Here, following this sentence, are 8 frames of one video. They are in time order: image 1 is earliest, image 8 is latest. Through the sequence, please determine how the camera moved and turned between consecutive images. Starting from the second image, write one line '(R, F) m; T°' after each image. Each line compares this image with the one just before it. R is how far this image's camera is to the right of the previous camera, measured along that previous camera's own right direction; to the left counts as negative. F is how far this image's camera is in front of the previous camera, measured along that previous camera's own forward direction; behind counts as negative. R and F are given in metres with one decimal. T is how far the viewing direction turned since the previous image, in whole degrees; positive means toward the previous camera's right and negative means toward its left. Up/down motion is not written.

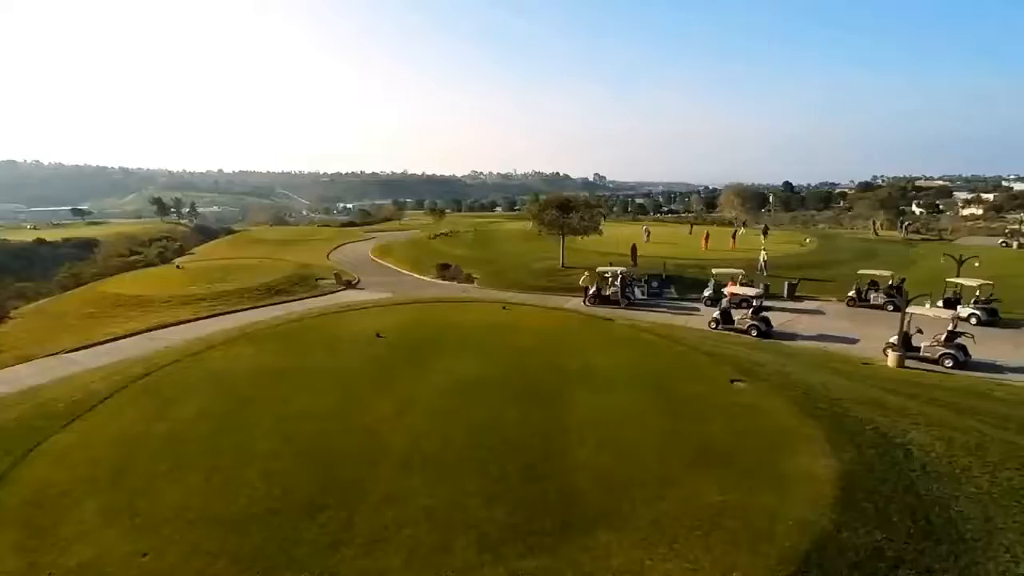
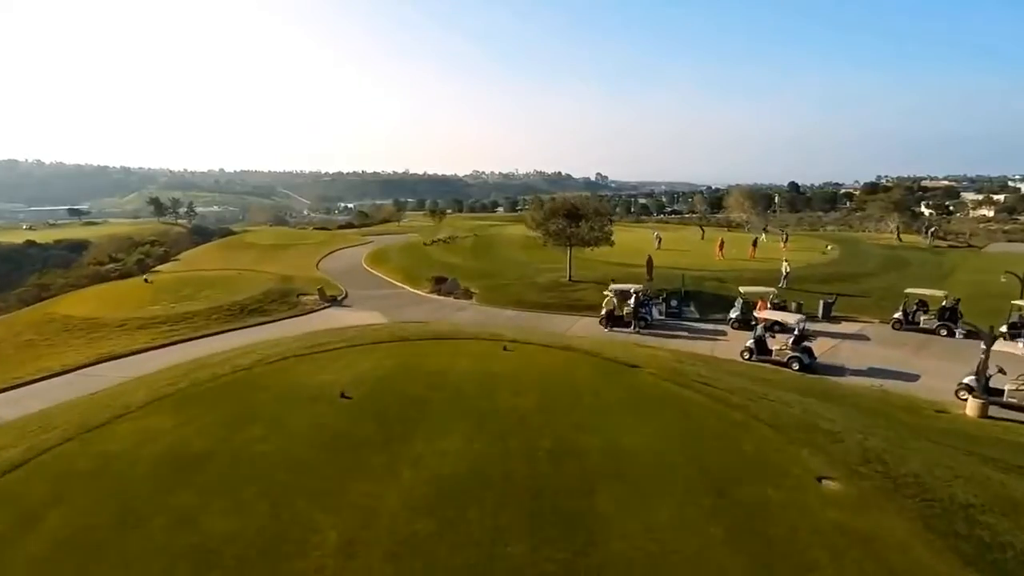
(0.0, +3.4) m; 0°
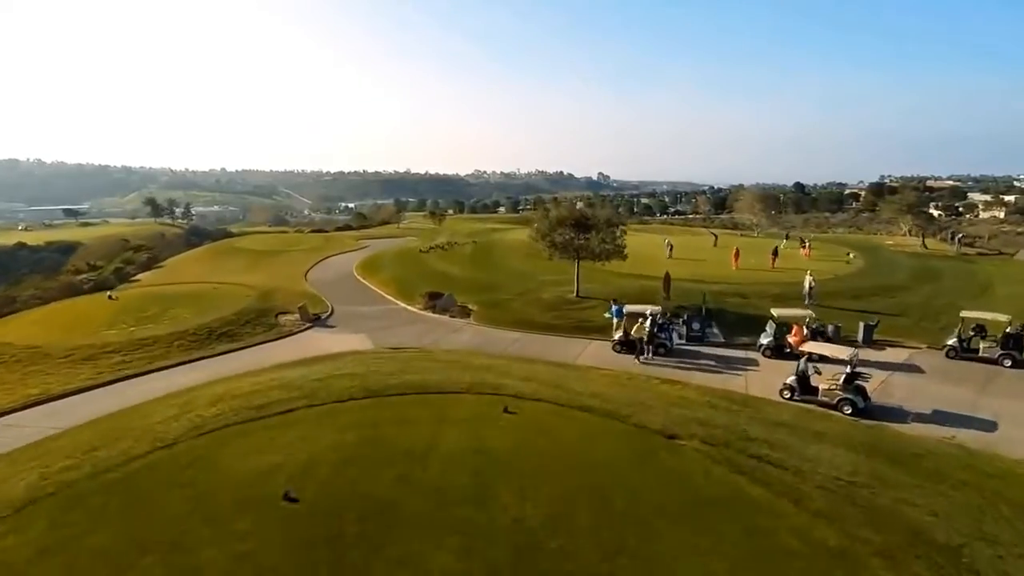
(0.0, +3.2) m; 0°
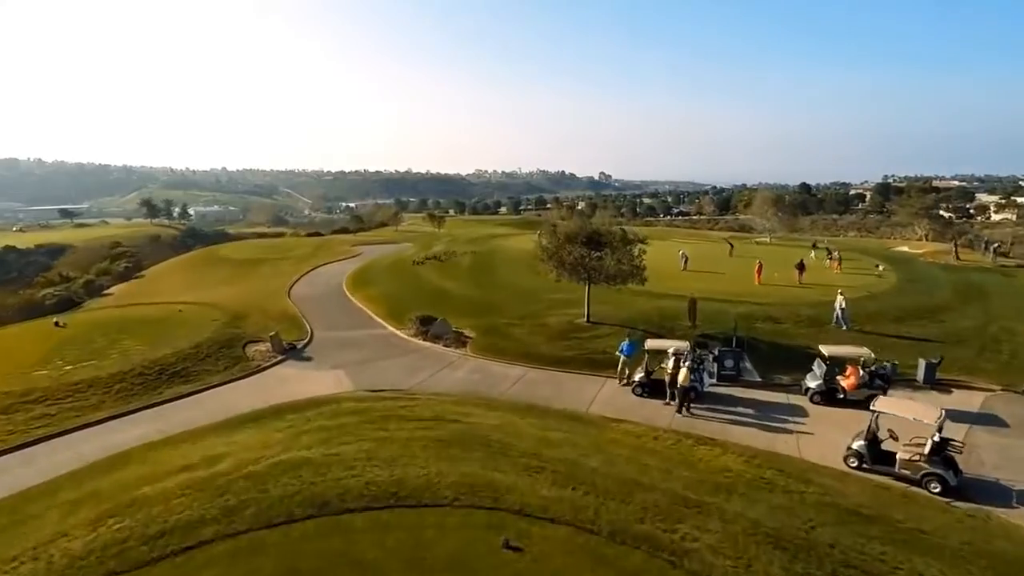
(0.0, +3.7) m; 0°
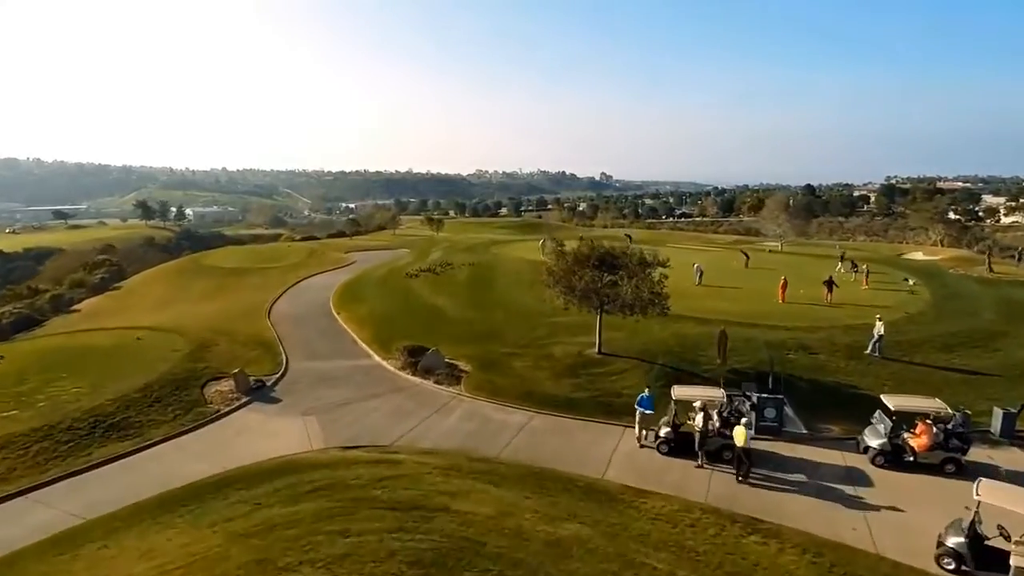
(0.0, +3.4) m; 0°
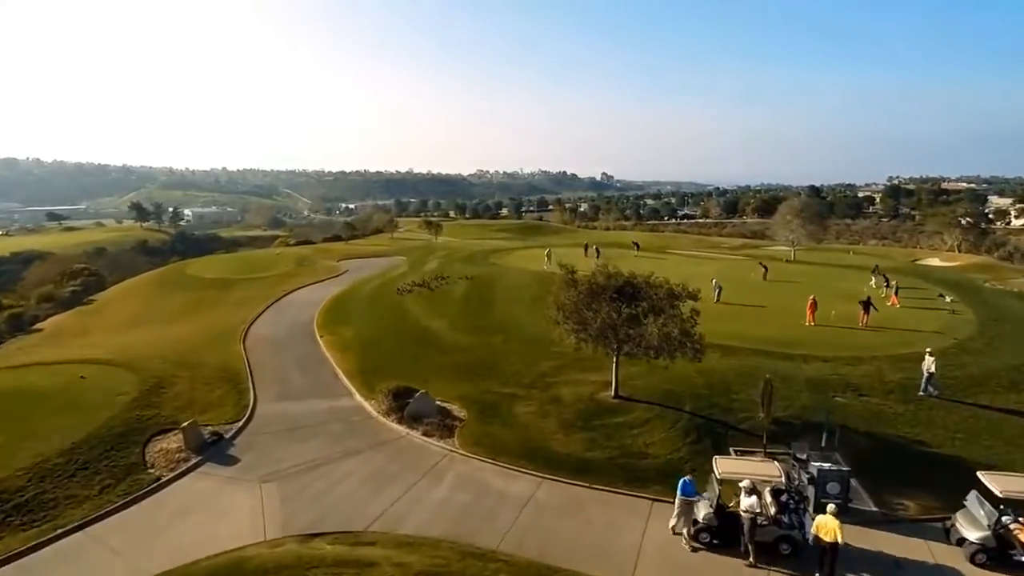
(-0.1, +3.6) m; 0°
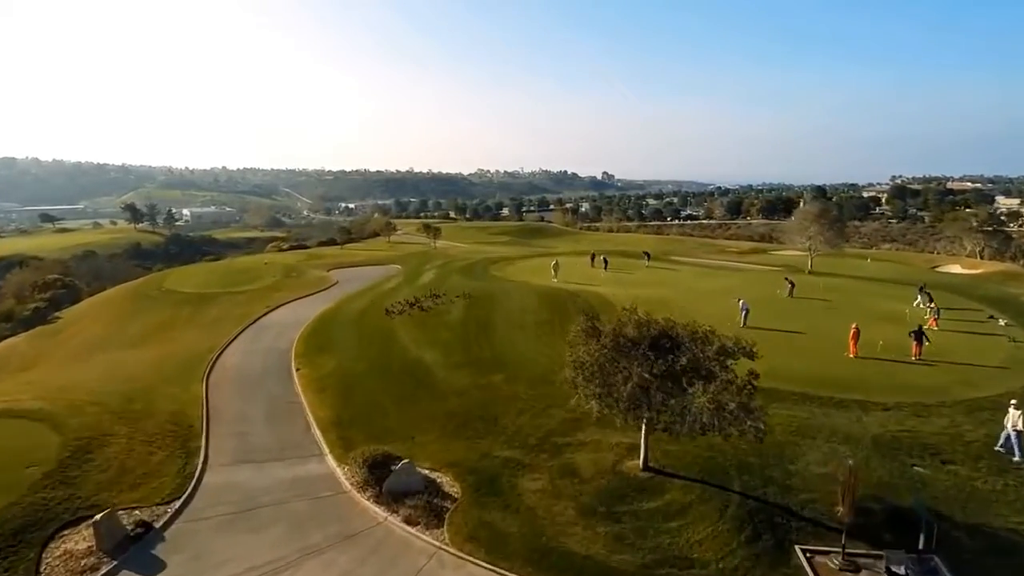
(-0.1, +4.1) m; 0°
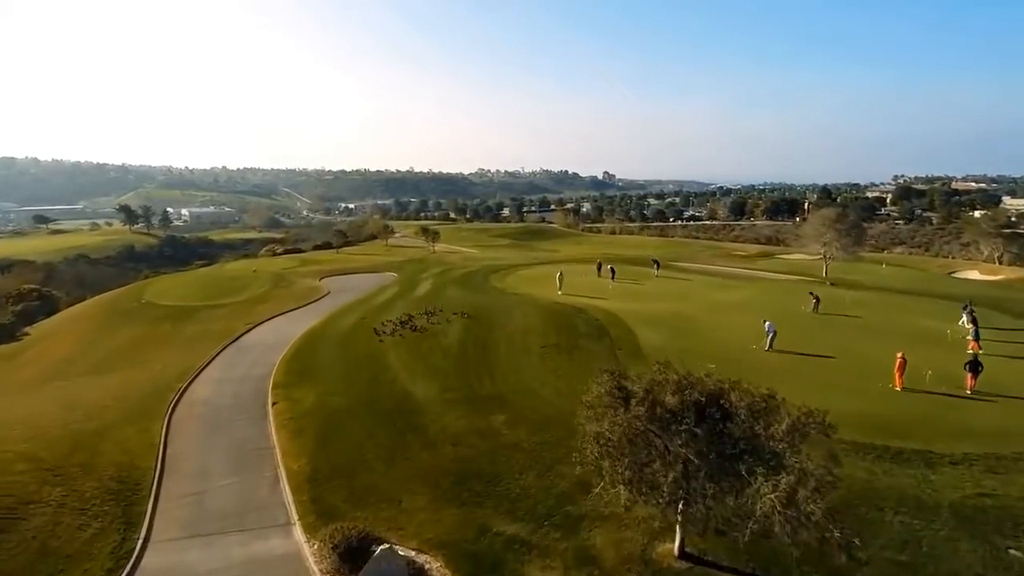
(-0.1, +3.3) m; 0°
